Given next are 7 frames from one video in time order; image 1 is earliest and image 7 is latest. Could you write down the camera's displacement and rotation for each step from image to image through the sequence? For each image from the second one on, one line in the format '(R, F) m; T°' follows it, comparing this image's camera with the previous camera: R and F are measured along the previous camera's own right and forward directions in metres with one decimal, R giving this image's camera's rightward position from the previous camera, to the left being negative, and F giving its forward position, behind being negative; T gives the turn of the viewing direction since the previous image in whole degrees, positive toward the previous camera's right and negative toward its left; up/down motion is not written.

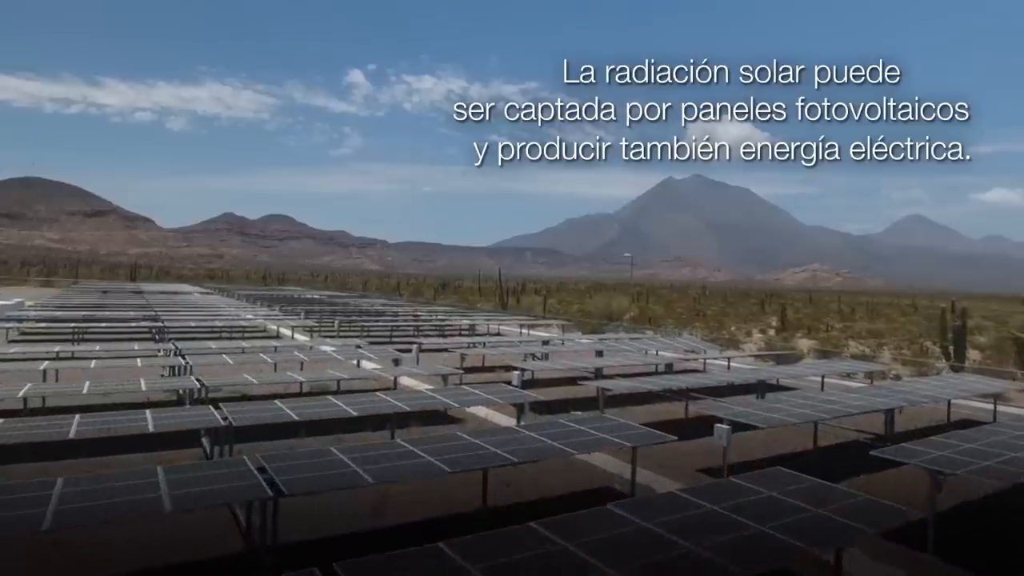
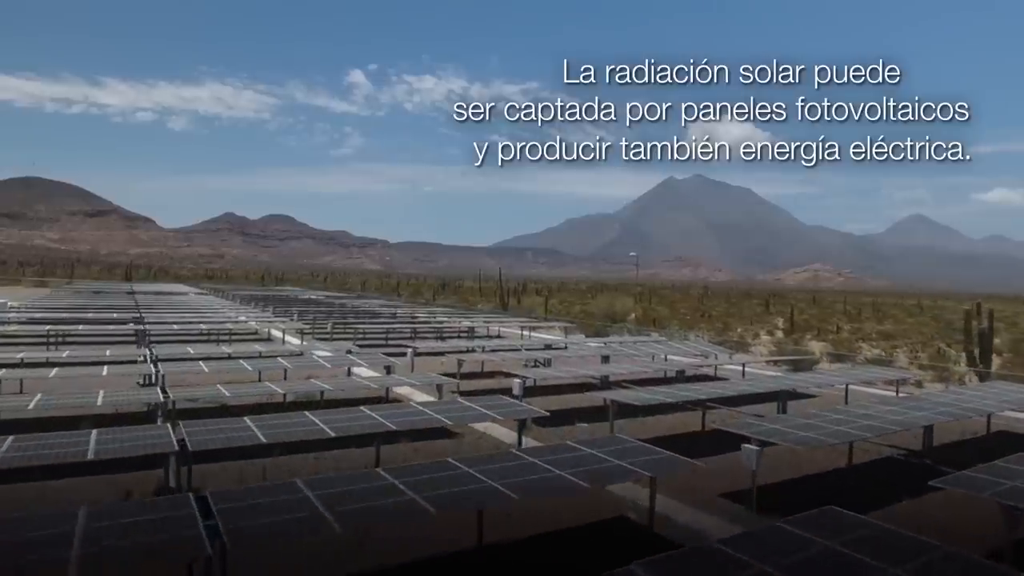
(0.0, +1.6) m; 0°
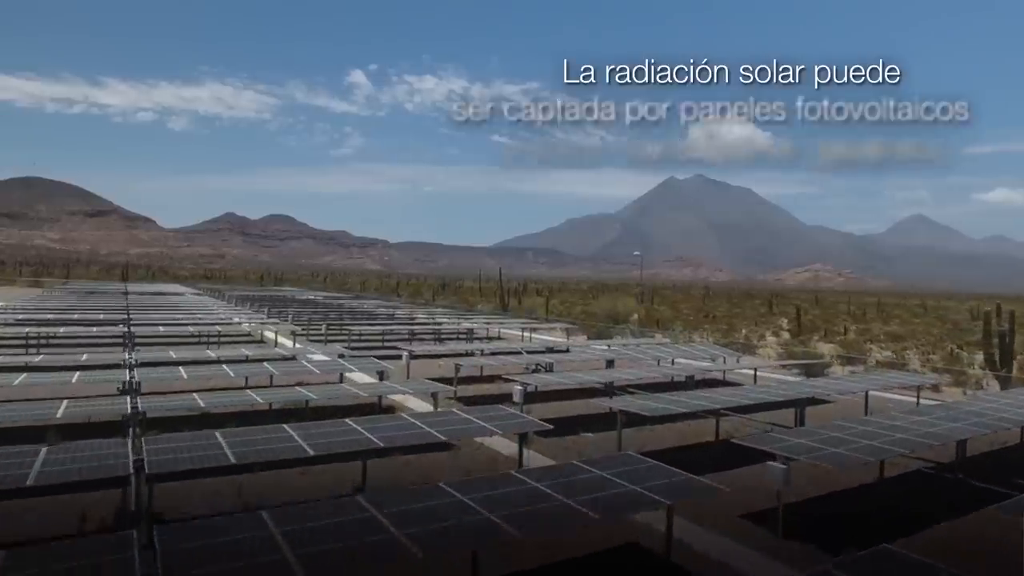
(0.0, +1.2) m; 0°
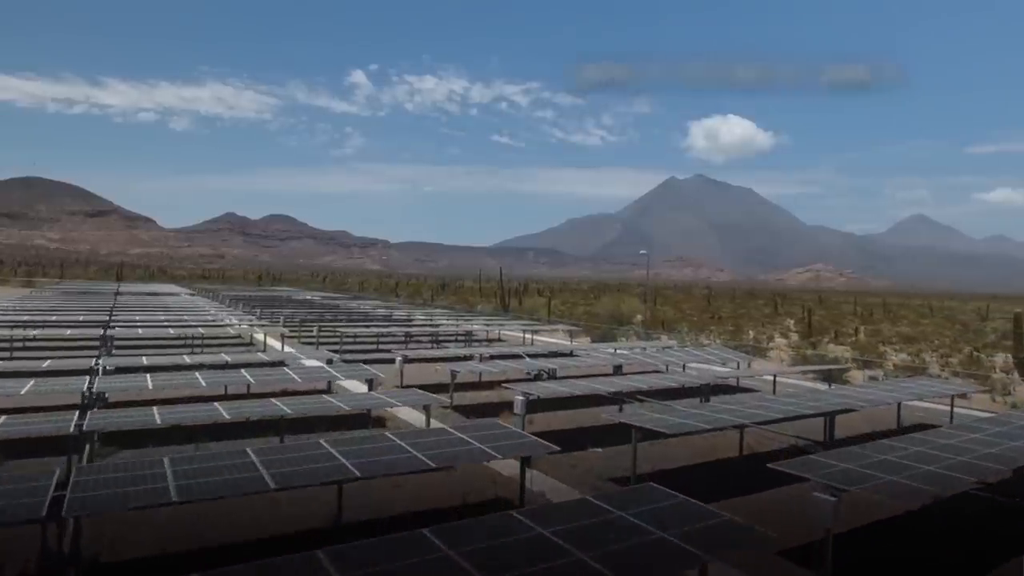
(0.0, +1.7) m; 0°
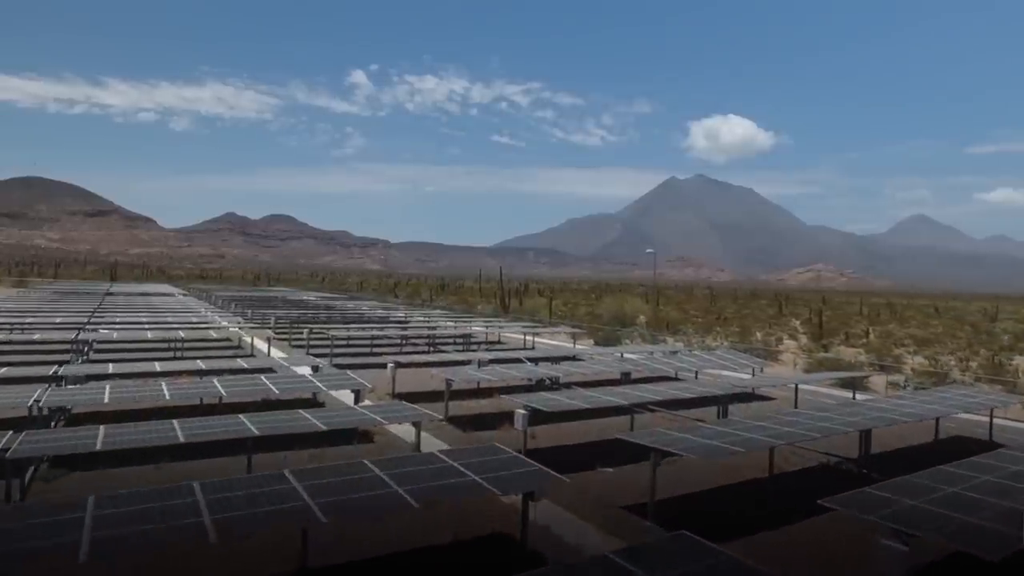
(0.0, +1.7) m; 0°
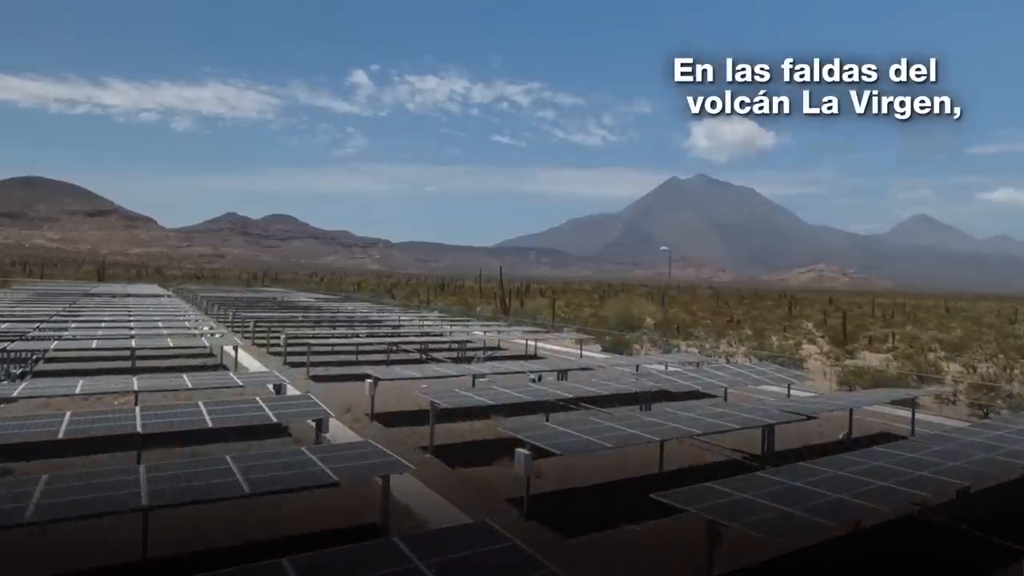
(0.0, +3.4) m; 0°
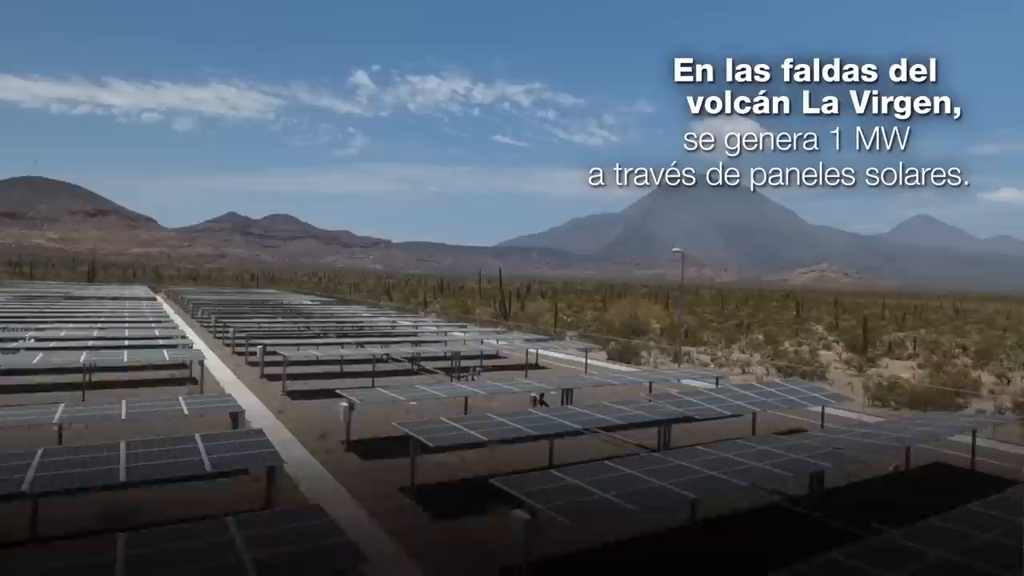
(+0.1, +2.6) m; 0°
